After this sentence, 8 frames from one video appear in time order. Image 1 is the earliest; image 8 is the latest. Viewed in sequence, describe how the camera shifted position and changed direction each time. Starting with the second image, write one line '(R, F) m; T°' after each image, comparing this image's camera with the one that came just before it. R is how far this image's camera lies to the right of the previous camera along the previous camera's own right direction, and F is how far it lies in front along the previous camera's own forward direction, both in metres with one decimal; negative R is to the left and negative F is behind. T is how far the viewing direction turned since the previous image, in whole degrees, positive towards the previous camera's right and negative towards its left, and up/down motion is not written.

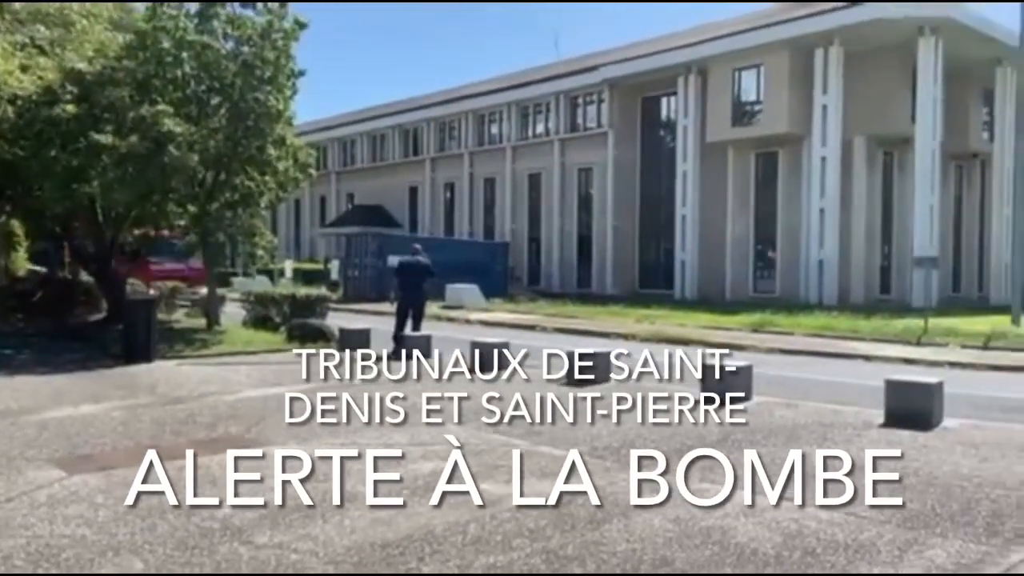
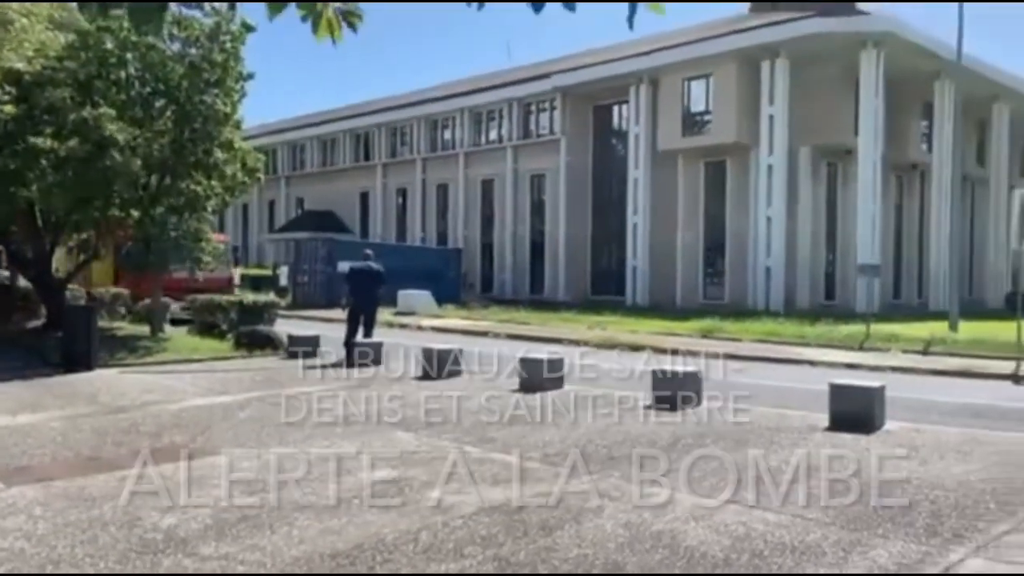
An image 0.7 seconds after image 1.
(+0.2, -0.9) m; +2°
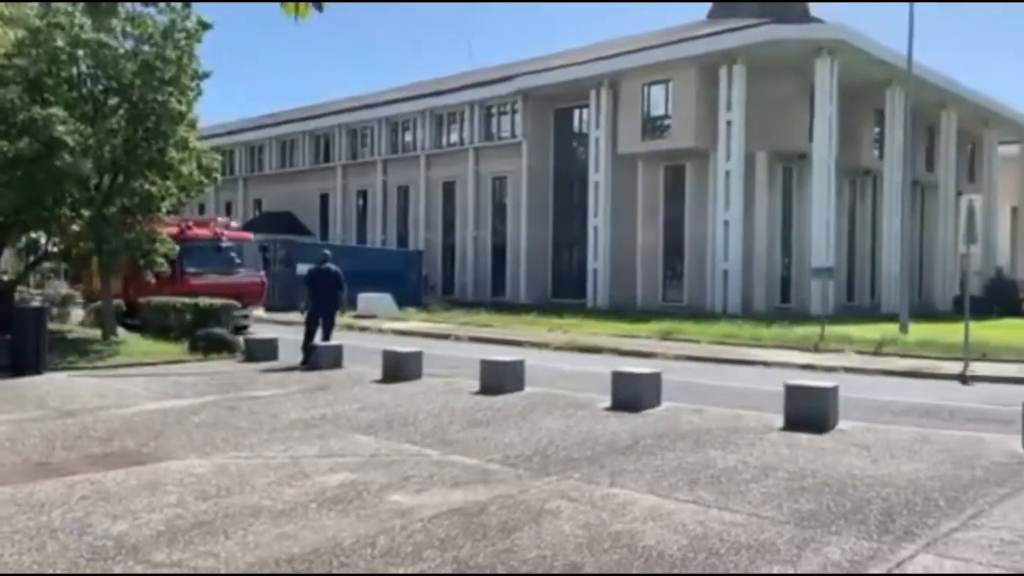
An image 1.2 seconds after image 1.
(+0.4, 0.0) m; +2°
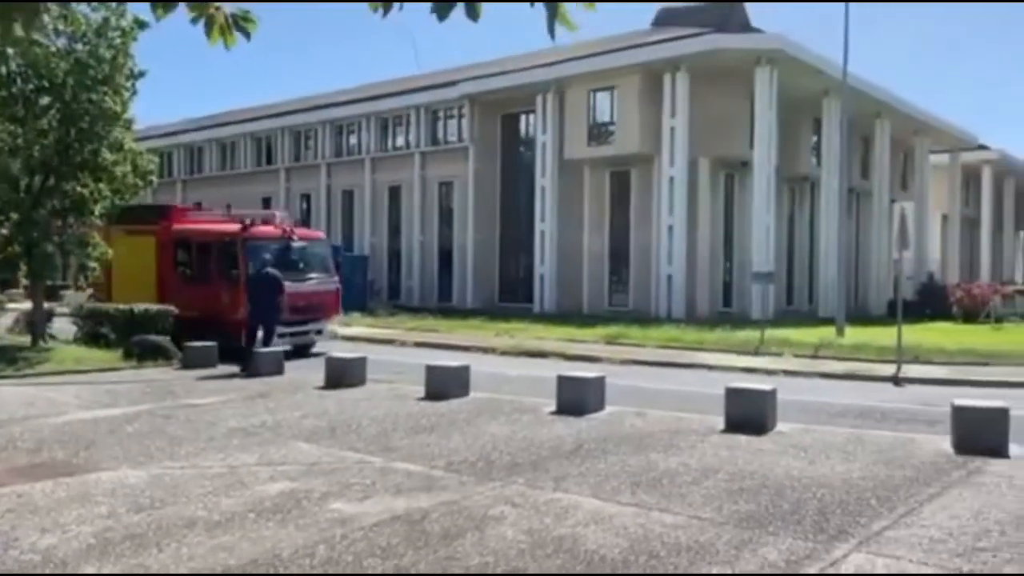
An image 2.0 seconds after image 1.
(+0.6, +0.2) m; +3°
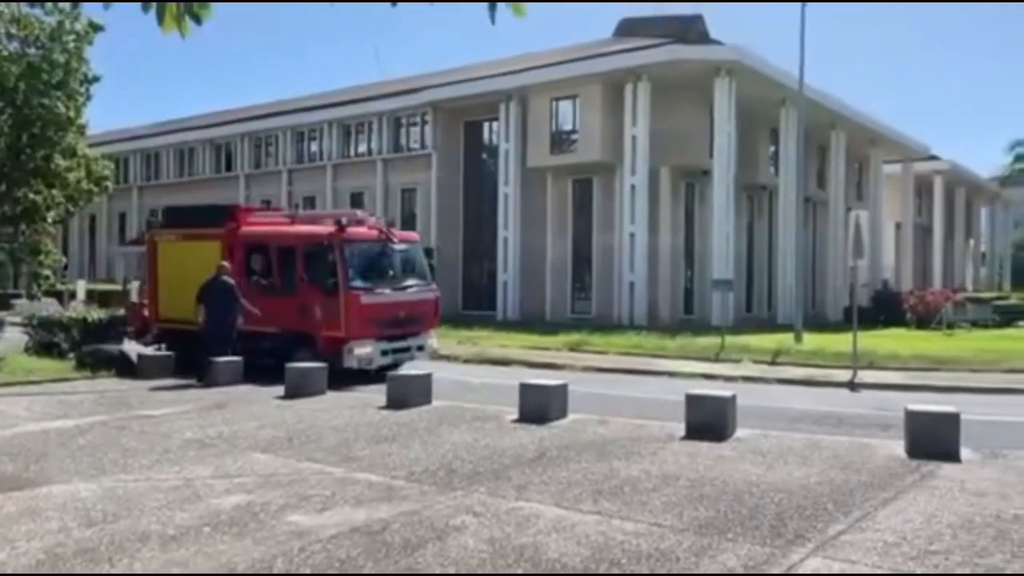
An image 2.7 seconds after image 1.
(+0.4, +0.1) m; +2°
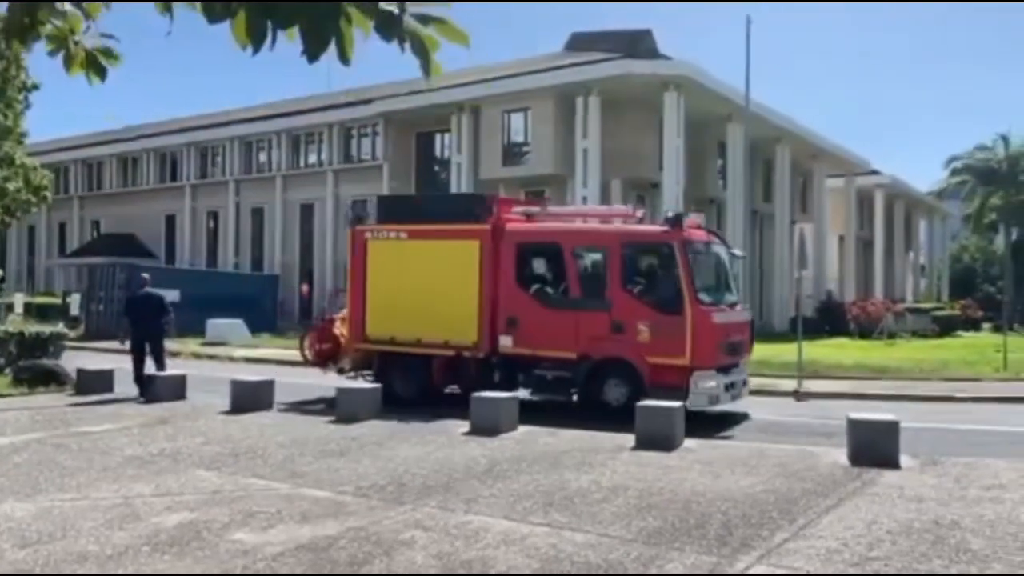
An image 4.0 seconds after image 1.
(+0.3, -0.1) m; +3°
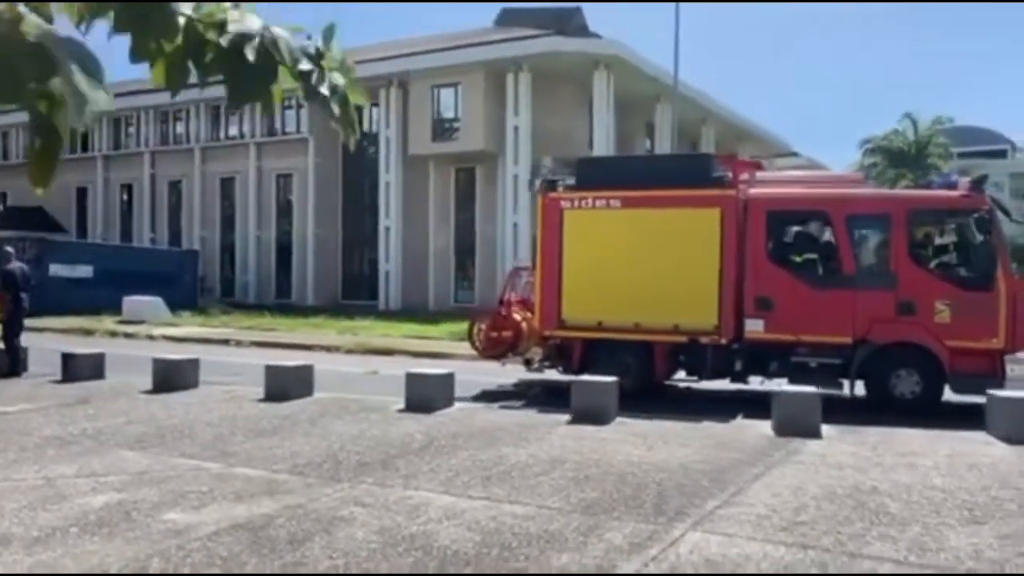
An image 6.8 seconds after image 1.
(-1.1, -4.0) m; +3°
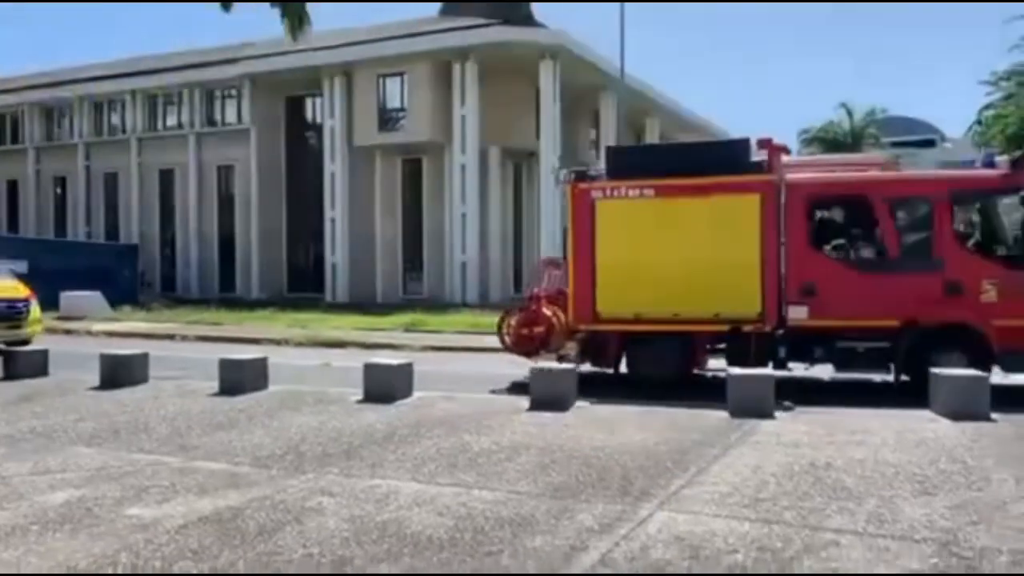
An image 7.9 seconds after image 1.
(-0.2, -2.5) m; +2°
